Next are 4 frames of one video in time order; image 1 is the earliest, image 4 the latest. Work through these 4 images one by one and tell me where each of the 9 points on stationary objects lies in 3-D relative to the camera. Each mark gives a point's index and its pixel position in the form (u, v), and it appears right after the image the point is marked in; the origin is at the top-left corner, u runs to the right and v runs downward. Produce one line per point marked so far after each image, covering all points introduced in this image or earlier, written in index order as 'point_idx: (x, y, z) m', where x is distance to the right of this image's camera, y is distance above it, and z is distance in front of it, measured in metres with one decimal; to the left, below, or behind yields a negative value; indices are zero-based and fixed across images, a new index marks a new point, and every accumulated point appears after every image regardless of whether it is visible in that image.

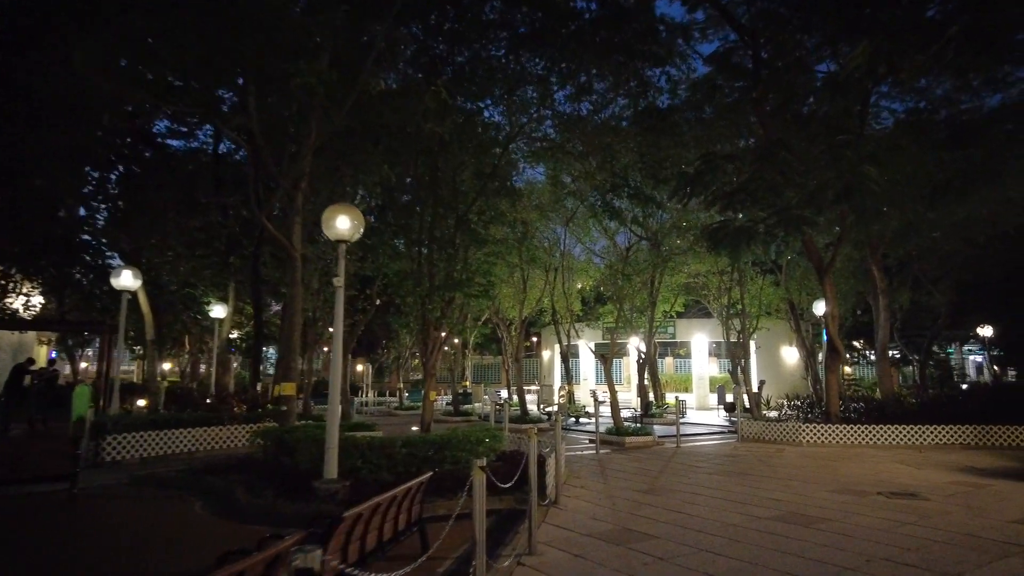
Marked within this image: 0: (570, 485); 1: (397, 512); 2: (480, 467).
0: (+0.9, -3.1, +10.3) m
1: (-1.1, -2.1, +6.0) m
2: (-0.3, -1.4, +5.1) m
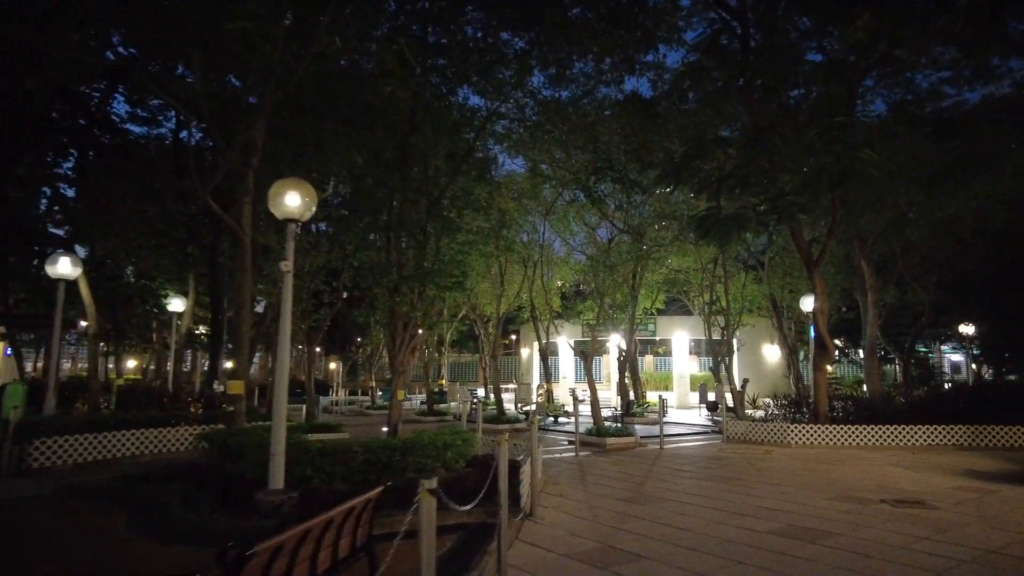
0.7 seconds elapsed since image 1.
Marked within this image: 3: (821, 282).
0: (+0.5, -2.9, +9.3) m
1: (-1.3, -1.9, +5.1) m
2: (-0.5, -1.3, +4.2) m
3: (+7.9, +0.1, +16.8) m
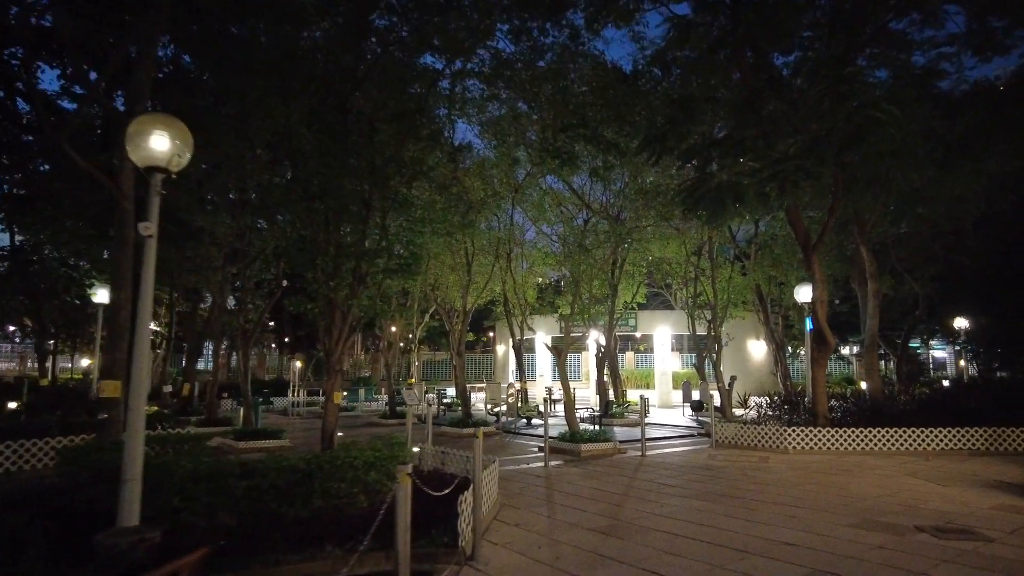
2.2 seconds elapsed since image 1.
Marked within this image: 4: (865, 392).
0: (-0.1, -2.6, +7.5) m
1: (-1.8, -1.7, +3.2) m
2: (-1.0, -1.0, +2.3) m
3: (+7.1, +0.4, +15.1) m
4: (+9.3, -2.7, +17.3) m
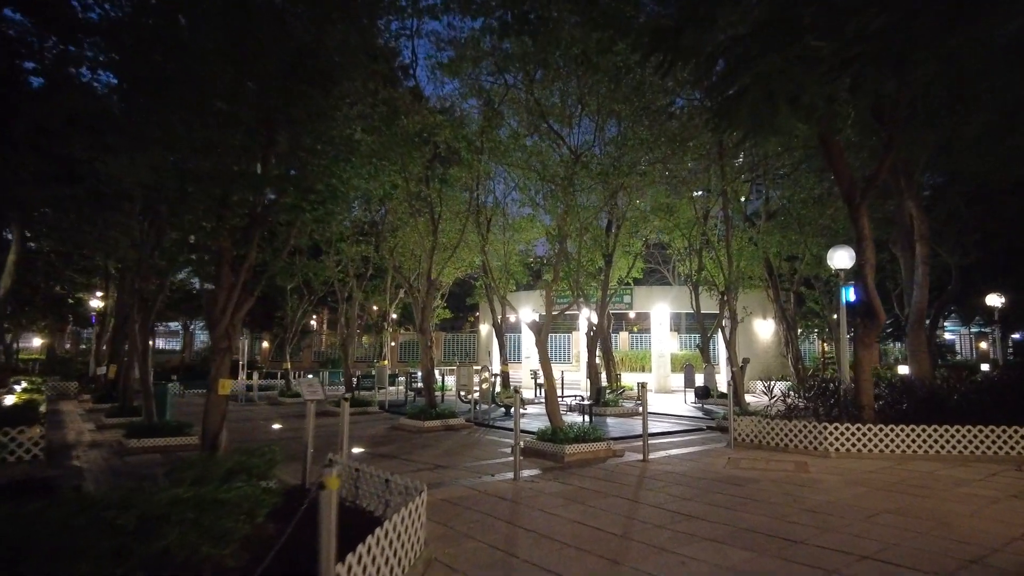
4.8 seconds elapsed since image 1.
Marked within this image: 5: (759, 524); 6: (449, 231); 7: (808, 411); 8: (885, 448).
0: (-0.6, -2.1, +4.4) m
1: (-2.3, -1.2, 0.0) m
2: (-1.4, -0.6, -0.9) m
3: (+6.5, +1.1, +12.0) m
4: (+8.6, -2.0, +14.3) m
5: (+2.5, -2.3, +6.4) m
6: (-1.9, +1.8, +18.9) m
7: (+5.7, -2.3, +12.5) m
8: (+6.1, -2.6, +10.7) m
